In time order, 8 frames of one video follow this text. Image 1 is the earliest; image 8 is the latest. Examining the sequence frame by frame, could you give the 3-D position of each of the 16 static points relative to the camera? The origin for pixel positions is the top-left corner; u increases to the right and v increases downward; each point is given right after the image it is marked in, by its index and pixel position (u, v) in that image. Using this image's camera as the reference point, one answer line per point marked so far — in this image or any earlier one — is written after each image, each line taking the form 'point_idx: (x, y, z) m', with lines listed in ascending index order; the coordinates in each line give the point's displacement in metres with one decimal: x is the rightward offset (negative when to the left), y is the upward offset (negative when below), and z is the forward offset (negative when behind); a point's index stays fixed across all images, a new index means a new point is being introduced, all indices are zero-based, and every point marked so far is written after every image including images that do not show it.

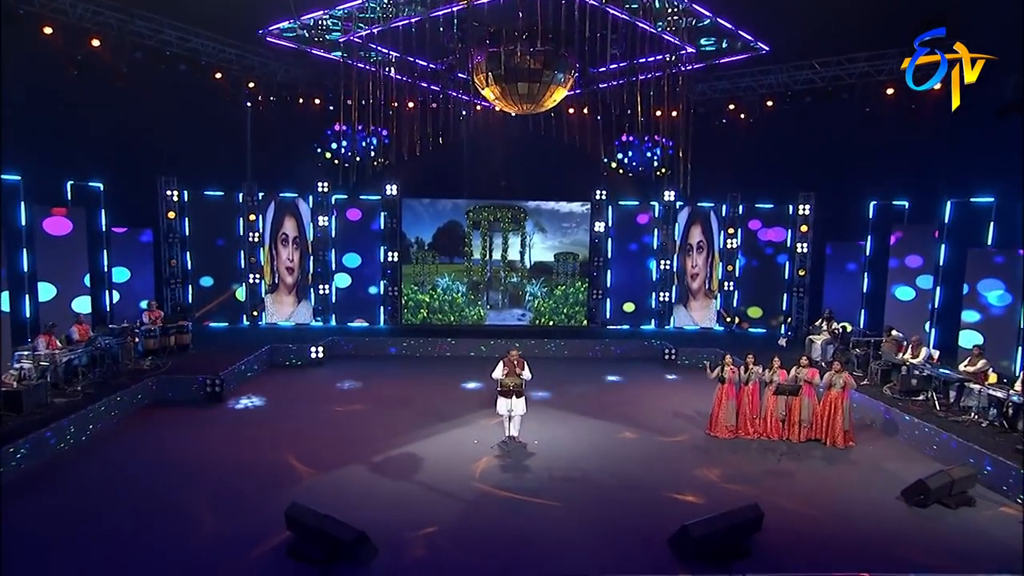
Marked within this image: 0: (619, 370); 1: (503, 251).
0: (+1.4, -1.2, +14.2) m
1: (-0.1, +0.5, +14.9) m
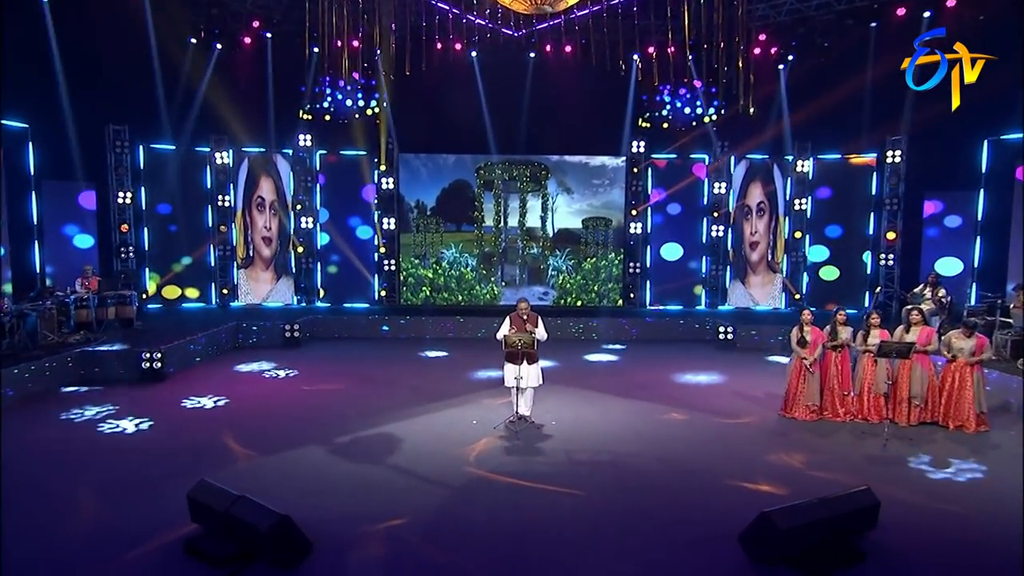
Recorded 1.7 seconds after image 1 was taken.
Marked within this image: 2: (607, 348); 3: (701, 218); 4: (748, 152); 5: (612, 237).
0: (+1.6, -0.8, +11.3) m
1: (+0.1, +0.9, +12.2) m
2: (+1.1, -0.7, +11.5) m
3: (+2.3, +0.9, +12.1) m
4: (+2.8, +1.6, +12.0) m
5: (+1.2, +0.6, +12.2) m
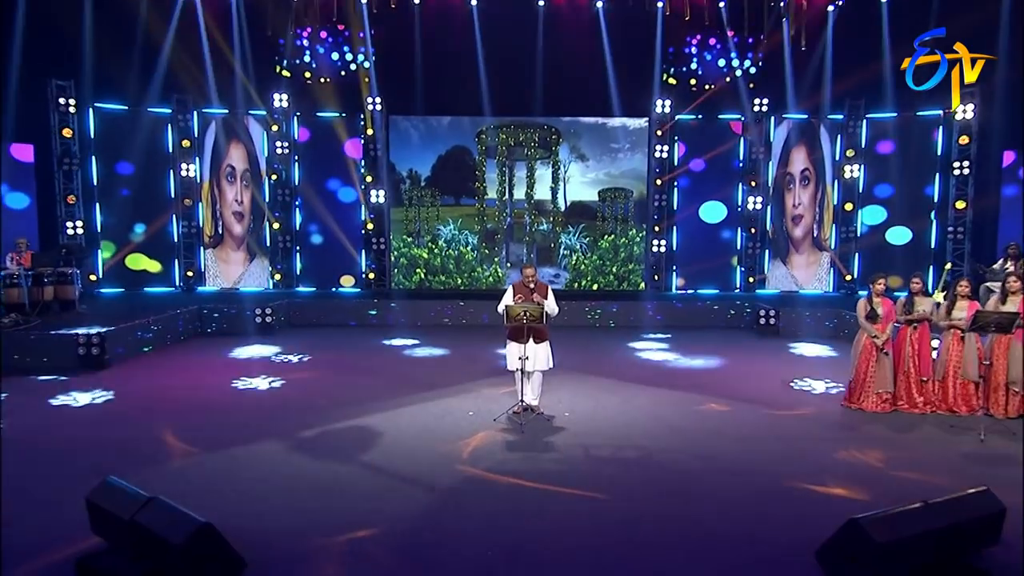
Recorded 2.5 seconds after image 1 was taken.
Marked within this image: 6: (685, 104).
0: (+1.7, -0.6, +9.7) m
1: (+0.2, +1.1, +10.7) m
2: (+1.1, -0.5, +9.9) m
3: (+2.4, +1.1, +10.5) m
4: (+2.8, +1.8, +10.4) m
5: (+1.3, +0.8, +10.6) m
6: (+1.8, +1.9, +10.5) m
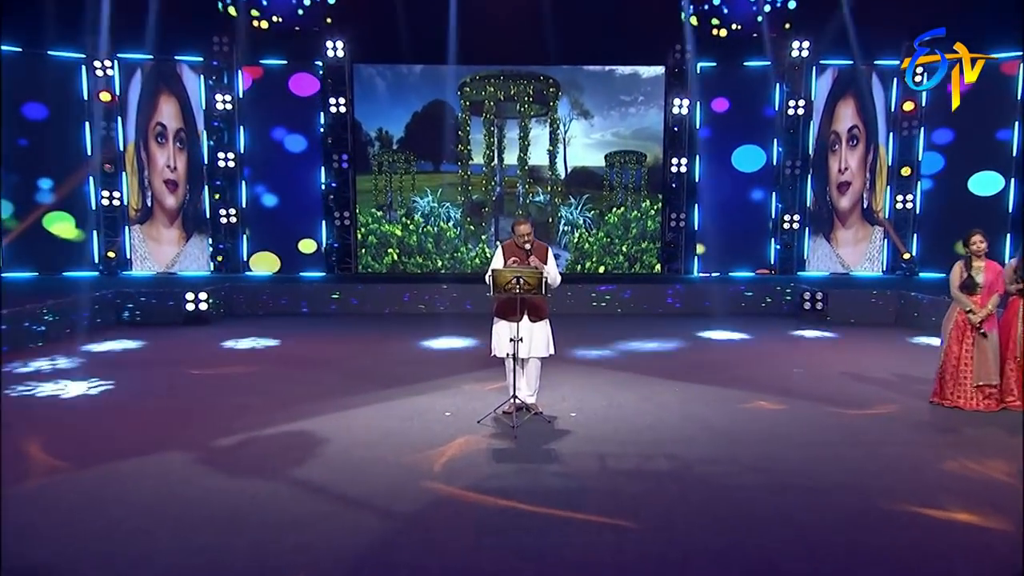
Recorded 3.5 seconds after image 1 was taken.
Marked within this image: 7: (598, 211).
0: (+1.6, -0.4, +7.9) m
1: (+0.1, +1.2, +8.9) m
2: (+1.0, -0.3, +8.1) m
3: (+2.3, +1.3, +8.8) m
4: (+2.7, +2.0, +8.6) m
5: (+1.2, +1.0, +8.9) m
6: (+1.7, +2.1, +8.7) m
7: (+0.8, +0.7, +8.9) m
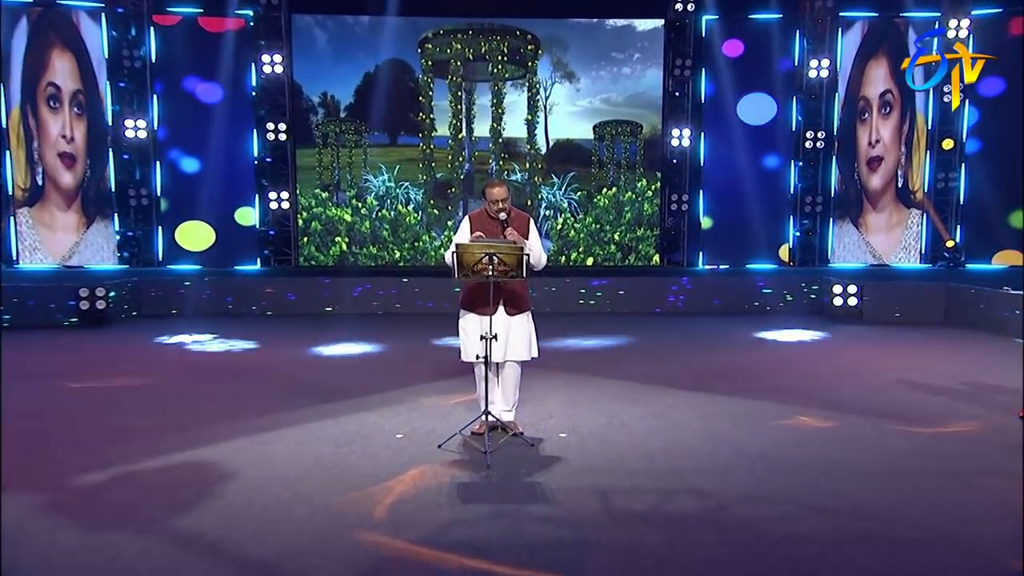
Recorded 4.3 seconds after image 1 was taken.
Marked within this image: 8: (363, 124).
0: (+1.4, -0.3, +6.5) m
1: (-0.1, +1.3, +7.5) m
2: (+0.8, -0.3, +6.7) m
3: (+2.1, +1.4, +7.4) m
4: (+2.5, +2.0, +7.3) m
5: (+1.0, +1.0, +7.5) m
6: (+1.5, +2.1, +7.4) m
7: (+0.6, +0.7, +7.5) m
8: (-1.1, +1.2, +7.5) m
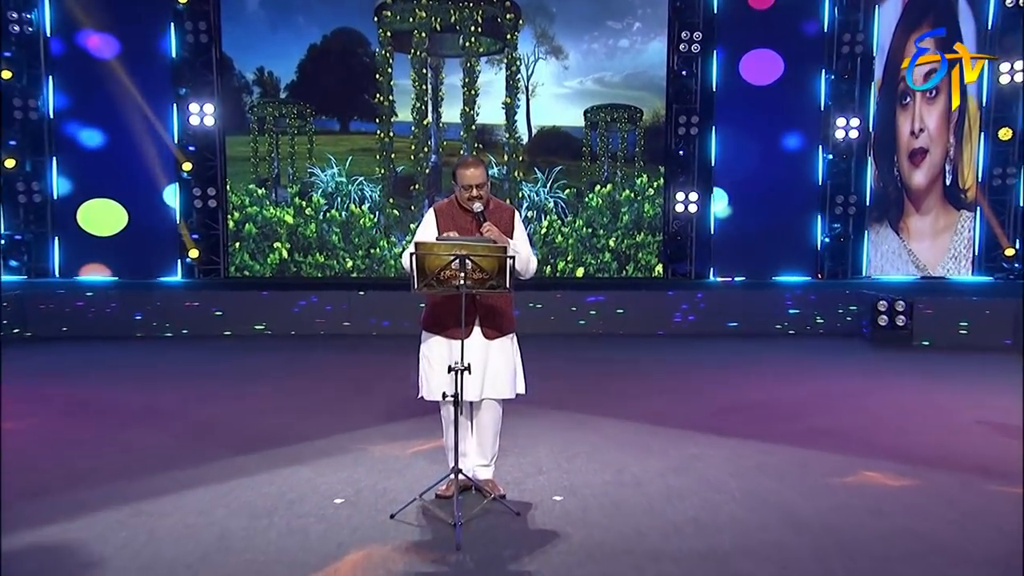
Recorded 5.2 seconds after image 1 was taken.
0: (+1.3, -0.4, +5.3) m
1: (-0.3, +1.2, +6.2) m
2: (+0.7, -0.4, +5.5) m
3: (+1.9, +1.2, +6.3) m
4: (+2.4, +1.9, +6.2) m
5: (+0.8, +0.9, +6.3) m
6: (+1.3, +2.0, +6.2) m
7: (+0.4, +0.6, +6.3) m
8: (-1.3, +1.1, +6.2) m
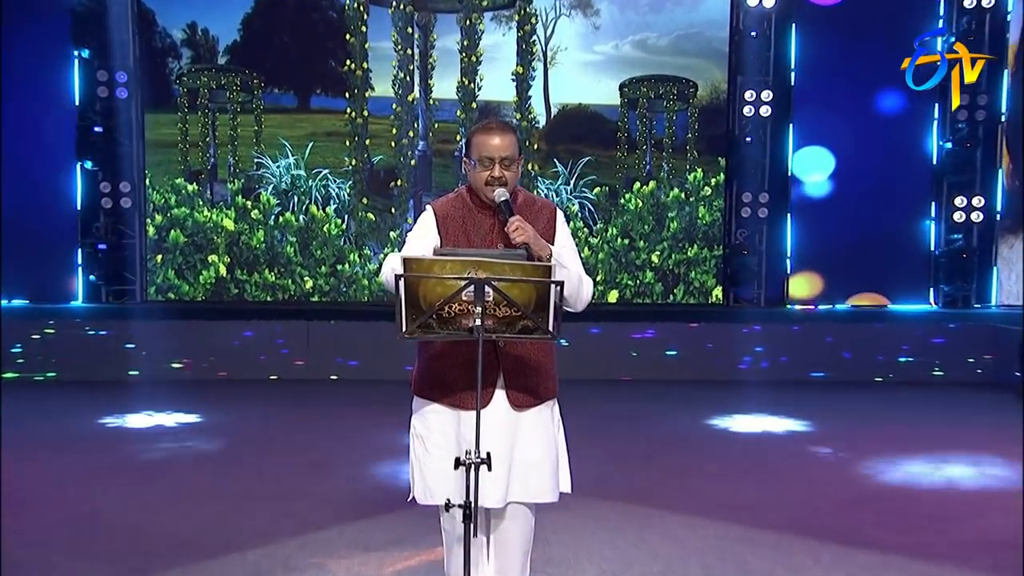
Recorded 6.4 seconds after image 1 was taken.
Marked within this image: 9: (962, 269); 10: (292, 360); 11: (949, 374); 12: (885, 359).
0: (+1.4, -0.5, +3.8) m
1: (-0.2, +1.0, +4.7) m
2: (+0.8, -0.5, +4.0) m
3: (+2.0, +1.1, +4.8) m
4: (+2.4, +1.8, +4.8) m
5: (+0.9, +0.8, +4.8) m
6: (+1.4, +1.9, +4.8) m
7: (+0.5, +0.5, +4.8) m
8: (-1.2, +1.0, +4.7) m
9: (+2.1, +0.1, +4.8) m
10: (-1.0, -0.3, +4.4) m
11: (+1.9, -0.3, +4.4) m
12: (+1.6, -0.3, +4.4) m
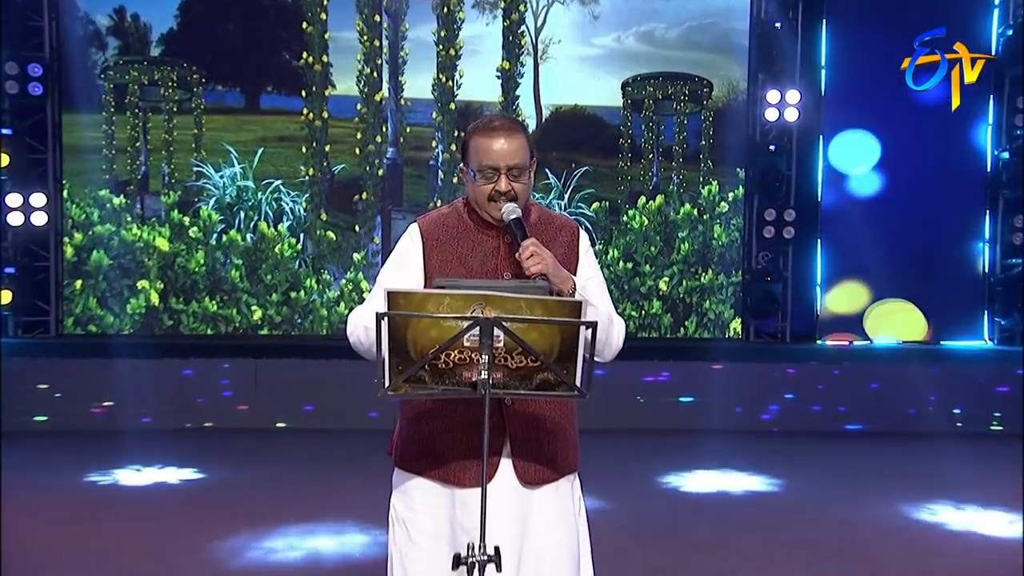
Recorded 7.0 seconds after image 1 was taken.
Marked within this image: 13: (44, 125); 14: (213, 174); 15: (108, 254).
0: (+1.4, -0.6, +3.2) m
1: (-0.3, +0.9, +4.1) m
2: (+0.8, -0.6, +3.3) m
3: (+1.9, +1.0, +4.2) m
4: (+2.4, +1.7, +4.2) m
5: (+0.8, +0.6, +4.2) m
6: (+1.3, +1.8, +4.2) m
7: (+0.4, +0.4, +4.2) m
8: (-1.3, +0.9, +4.0) m
9: (+2.0, 0.0, +4.2) m
10: (-1.0, -0.4, +3.7) m
11: (+1.9, -0.5, +3.8) m
12: (+1.6, -0.4, +3.8) m
13: (-1.8, +0.6, +3.8) m
14: (-1.2, +0.5, +4.0) m
15: (-1.6, +0.1, +4.0) m
